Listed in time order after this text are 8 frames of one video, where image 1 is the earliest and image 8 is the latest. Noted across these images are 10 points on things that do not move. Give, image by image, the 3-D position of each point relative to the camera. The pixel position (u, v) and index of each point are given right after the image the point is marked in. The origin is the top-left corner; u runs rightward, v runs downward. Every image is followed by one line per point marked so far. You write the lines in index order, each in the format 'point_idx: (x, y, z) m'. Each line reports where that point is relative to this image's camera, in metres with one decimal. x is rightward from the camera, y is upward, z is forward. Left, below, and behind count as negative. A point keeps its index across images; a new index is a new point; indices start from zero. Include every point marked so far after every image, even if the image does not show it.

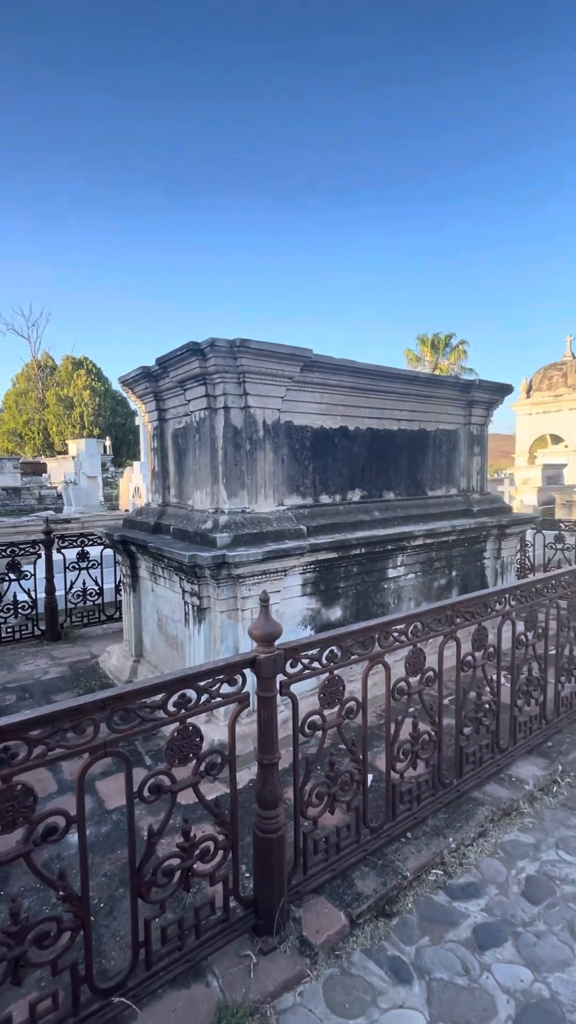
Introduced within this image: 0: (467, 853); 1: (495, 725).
0: (+2.2, -4.1, +4.0) m
1: (+2.6, -2.7, +4.1) m
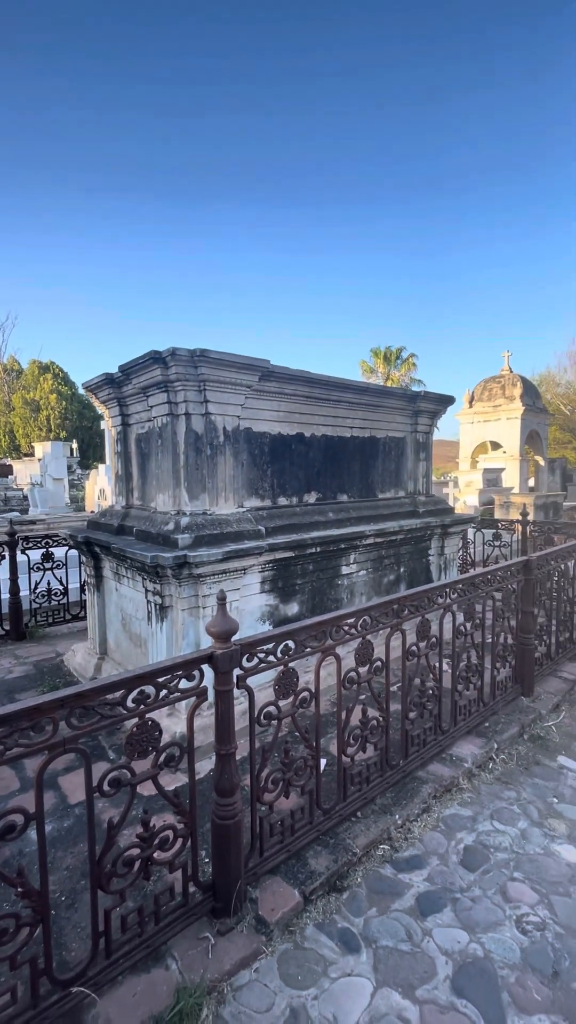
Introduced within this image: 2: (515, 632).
0: (+1.6, -4.1, +4.3) m
1: (+2.0, -2.7, +4.4) m
2: (+3.1, -1.6, +4.4) m
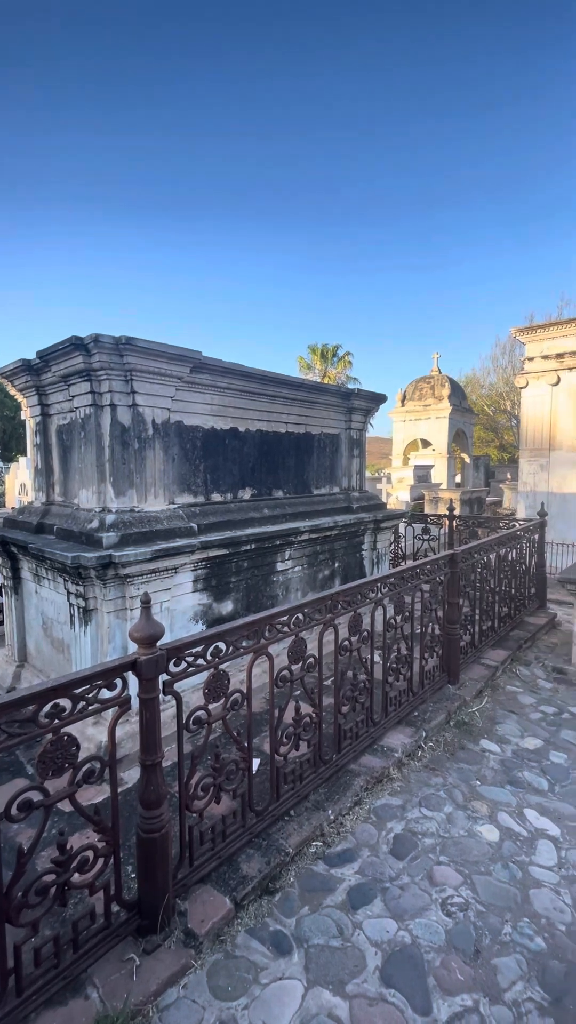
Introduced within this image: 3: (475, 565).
0: (+0.7, -4.1, +4.3) m
1: (+1.1, -2.6, +4.5) m
2: (+2.1, -1.6, +4.6) m
3: (+2.8, -0.8, +4.9) m
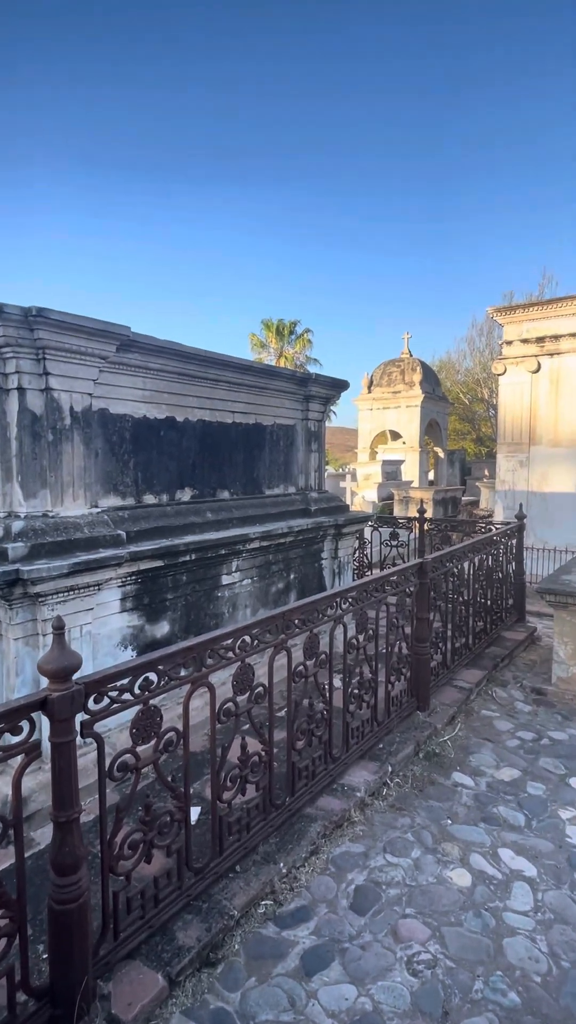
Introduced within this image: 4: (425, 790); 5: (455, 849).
0: (+0.1, -4.1, +3.7) m
1: (+0.5, -2.7, +3.9) m
2: (+1.5, -1.6, +4.0) m
3: (+2.1, -0.9, +4.4) m
4: (+1.6, -3.2, +3.9) m
5: (+2.0, -3.9, +3.8) m
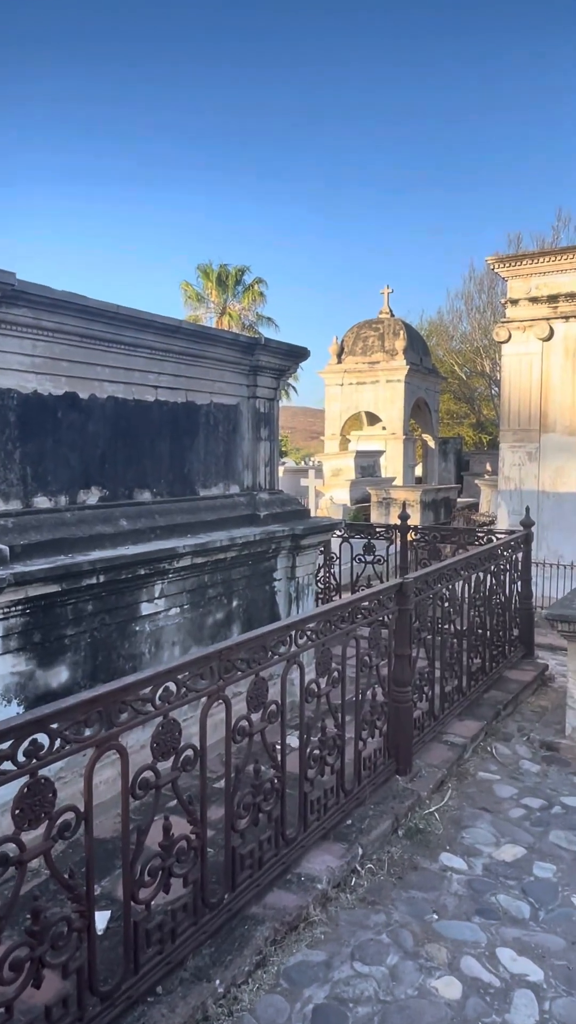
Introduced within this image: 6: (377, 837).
0: (-0.4, -4.2, +2.9) m
1: (-0.1, -2.7, +3.0) m
2: (+0.9, -1.7, +3.1) m
3: (+1.6, -0.9, +3.5) m
4: (+1.1, -3.3, +3.0) m
5: (+1.4, -4.0, +3.0) m
6: (+0.8, -3.0, +3.0) m
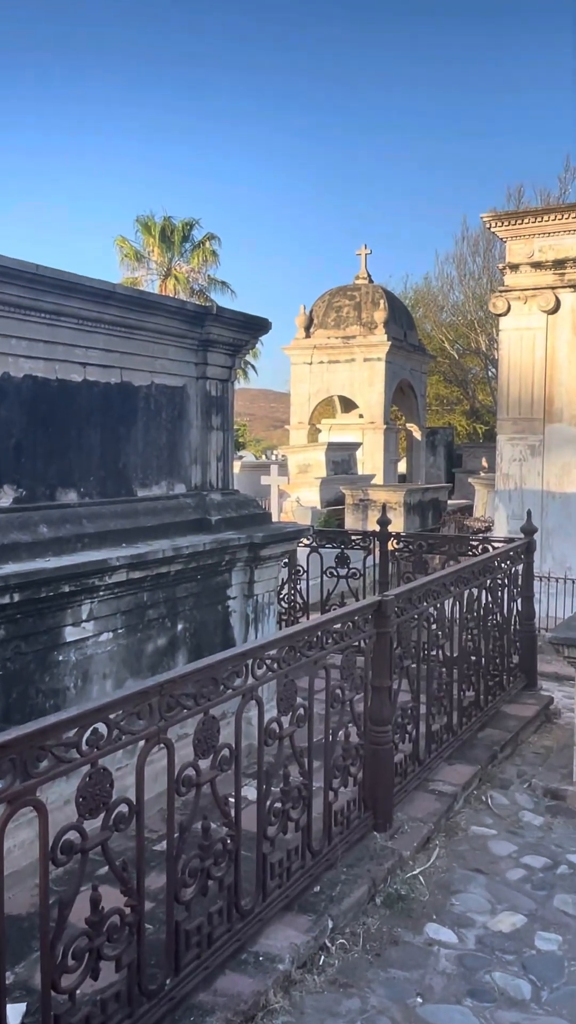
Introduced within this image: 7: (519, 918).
0: (-0.8, -4.2, +2.4) m
1: (-0.4, -2.8, +2.5) m
2: (+0.6, -1.7, +2.6) m
3: (+1.2, -1.0, +3.0) m
4: (+0.7, -3.3, +2.5) m
5: (+1.1, -4.0, +2.5) m
6: (+0.5, -3.1, +2.5) m
7: (+1.8, -3.3, +2.6) m
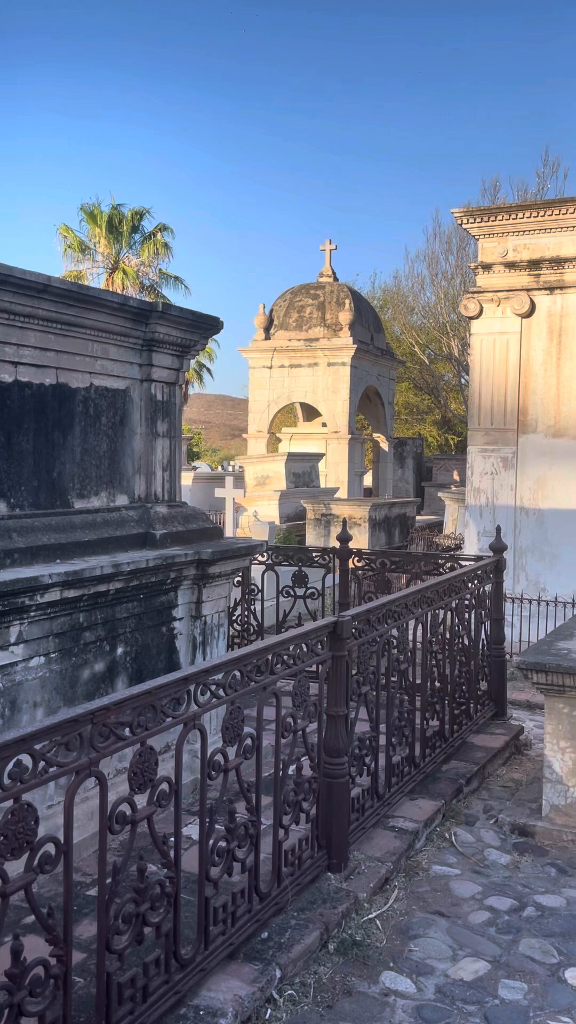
0: (-1.2, -4.3, +2.1) m
1: (-0.8, -2.9, +2.3) m
2: (+0.2, -1.8, +2.4) m
3: (+0.8, -1.1, +2.8) m
4: (+0.3, -3.4, +2.3) m
5: (+0.7, -4.2, +2.3) m
6: (+0.1, -3.2, +2.4) m
7: (+1.5, -3.4, +2.4) m
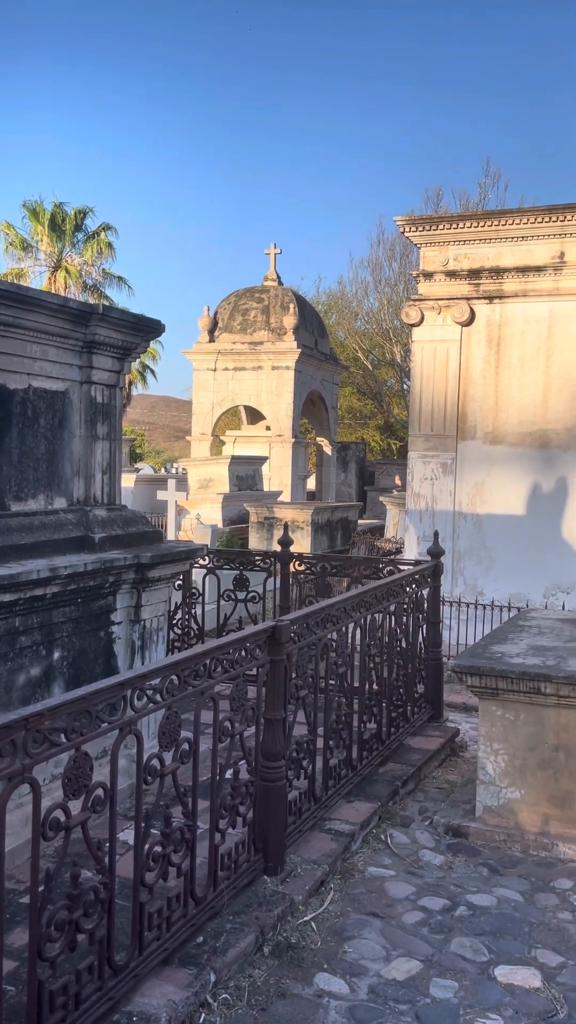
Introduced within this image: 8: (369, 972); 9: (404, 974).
0: (-1.6, -4.4, +2.1) m
1: (-1.3, -2.9, +2.3) m
2: (-0.3, -1.9, +2.5) m
3: (+0.4, -1.1, +2.8) m
4: (-0.1, -3.5, +2.3) m
5: (+0.2, -4.2, +2.3) m
6: (-0.4, -3.2, +2.4) m
7: (+1.0, -3.4, +2.5) m
8: (+0.6, -3.5, +2.5) m
9: (+0.9, -3.4, +2.4) m
